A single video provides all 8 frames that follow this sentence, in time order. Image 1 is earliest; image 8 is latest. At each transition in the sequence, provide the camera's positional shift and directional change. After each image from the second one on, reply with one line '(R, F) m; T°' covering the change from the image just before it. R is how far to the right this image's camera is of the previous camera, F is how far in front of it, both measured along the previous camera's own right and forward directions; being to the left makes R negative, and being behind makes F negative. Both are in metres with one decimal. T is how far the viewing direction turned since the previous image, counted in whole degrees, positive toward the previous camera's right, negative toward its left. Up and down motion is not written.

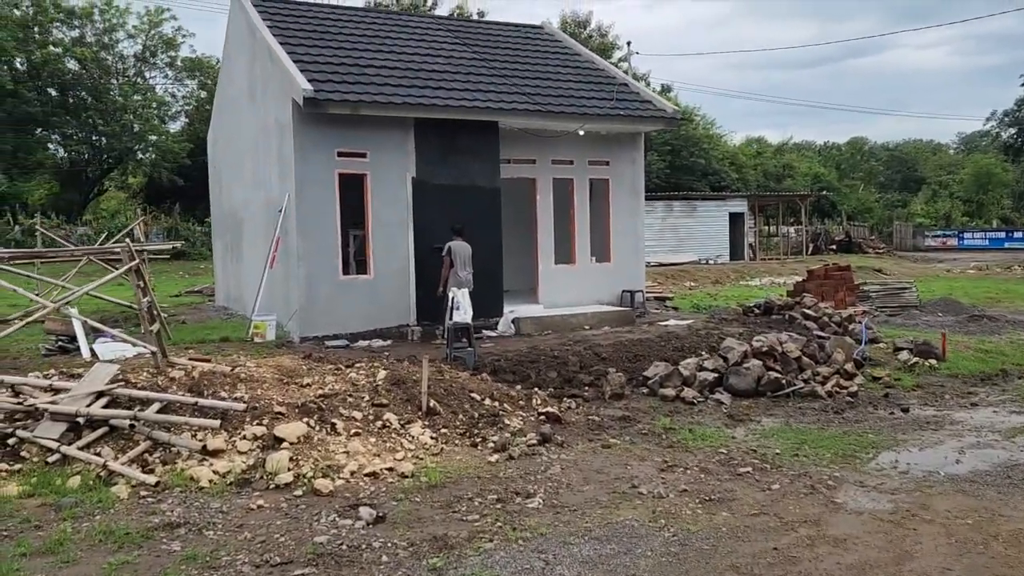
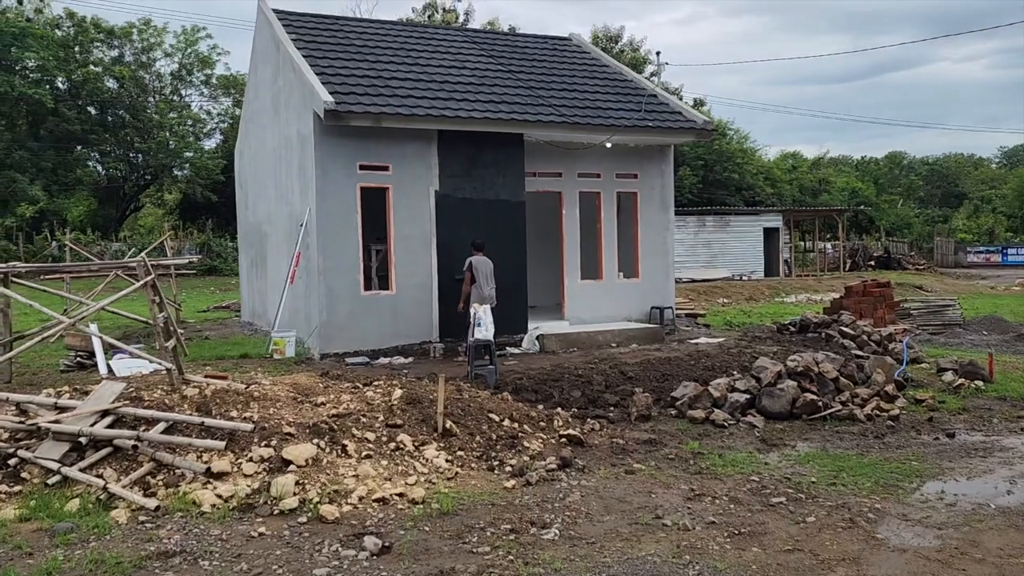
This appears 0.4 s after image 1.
(+0.1, +0.3) m; -2°
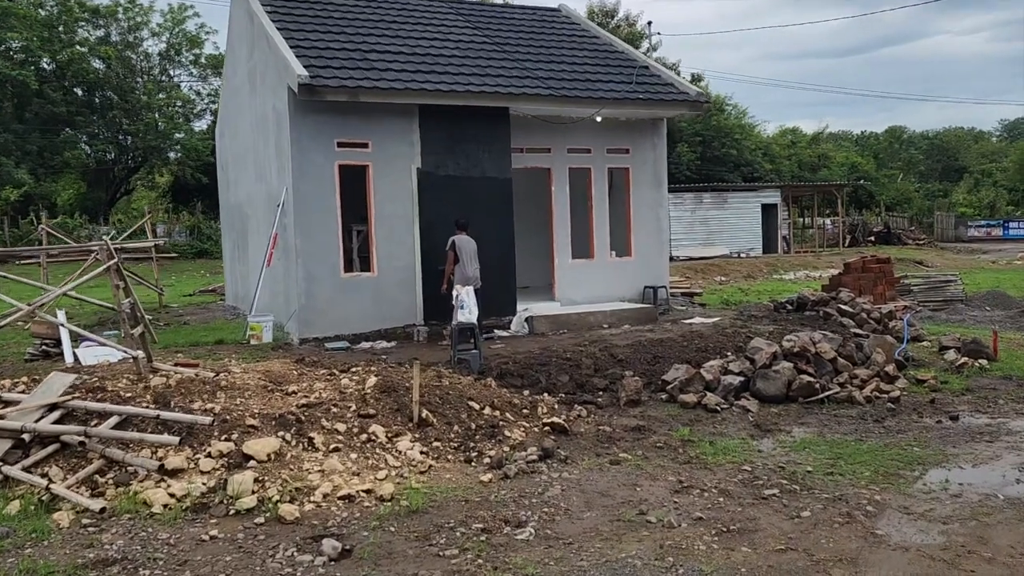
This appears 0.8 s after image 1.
(+0.2, +0.4) m; 0°
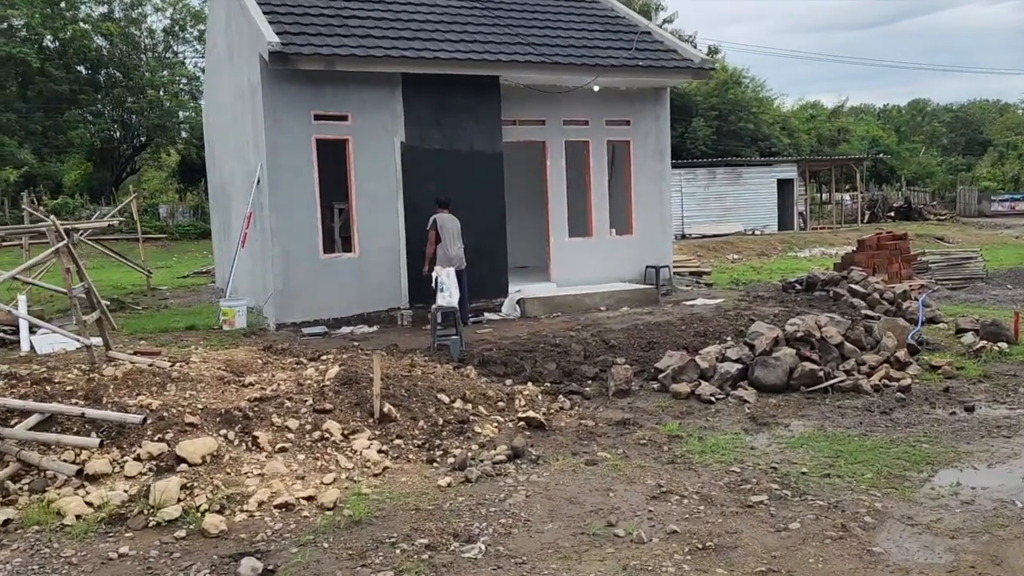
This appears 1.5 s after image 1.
(+0.4, +0.6) m; -1°
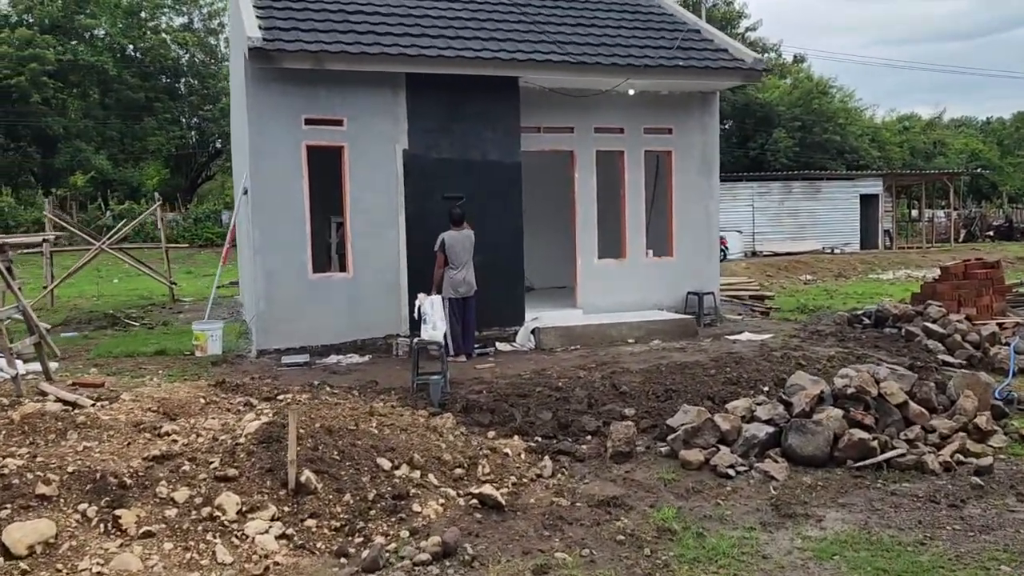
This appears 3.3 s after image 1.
(+0.8, +1.4) m; -6°
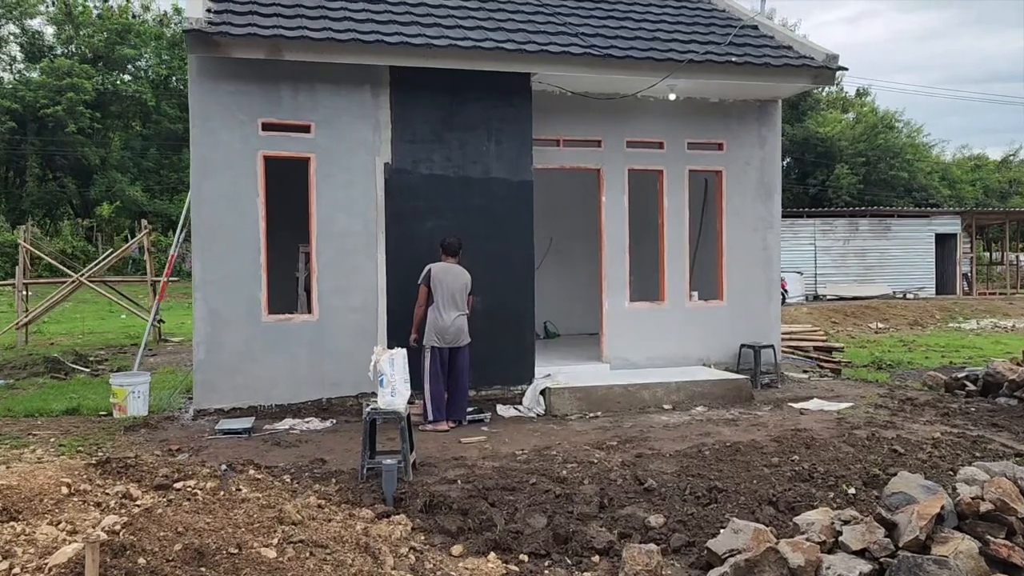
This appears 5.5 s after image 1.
(+0.5, +2.1) m; -4°
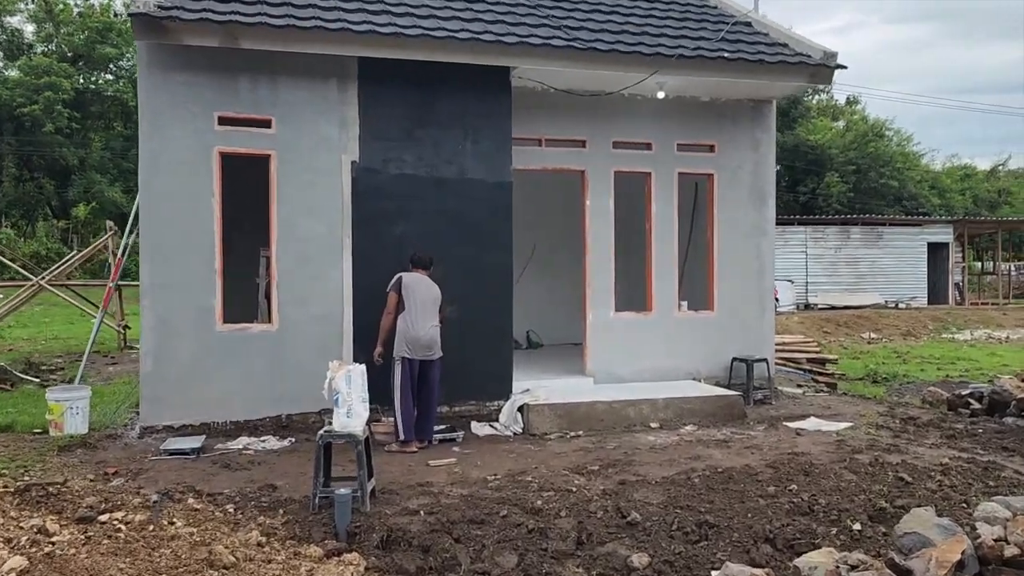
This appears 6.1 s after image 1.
(+0.1, +0.6) m; +1°
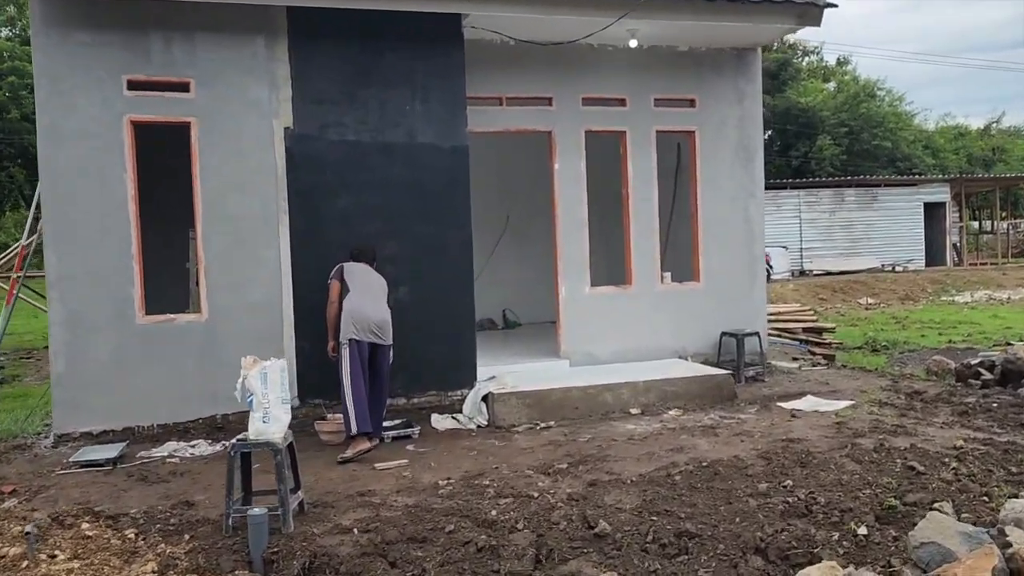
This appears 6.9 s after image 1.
(+0.3, +0.8) m; 0°
